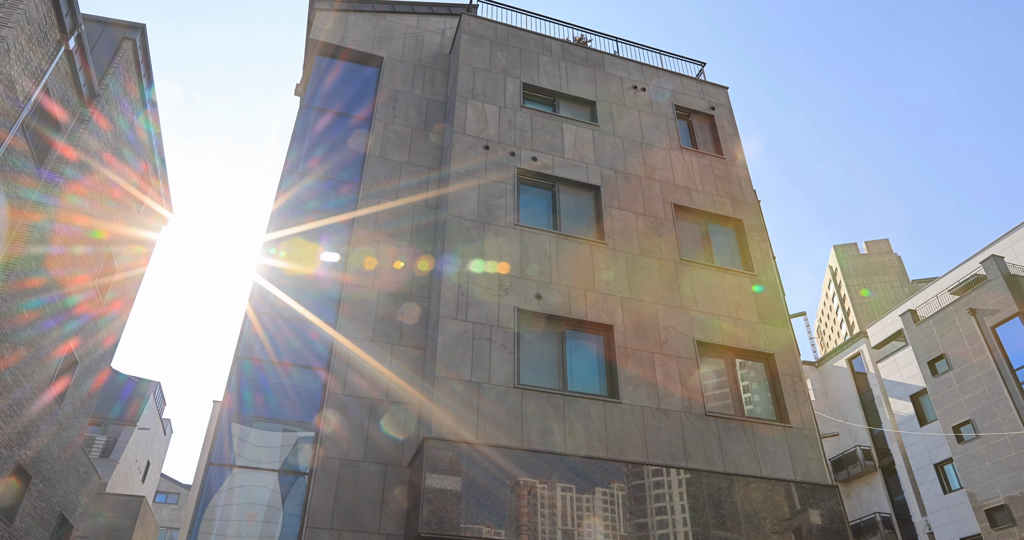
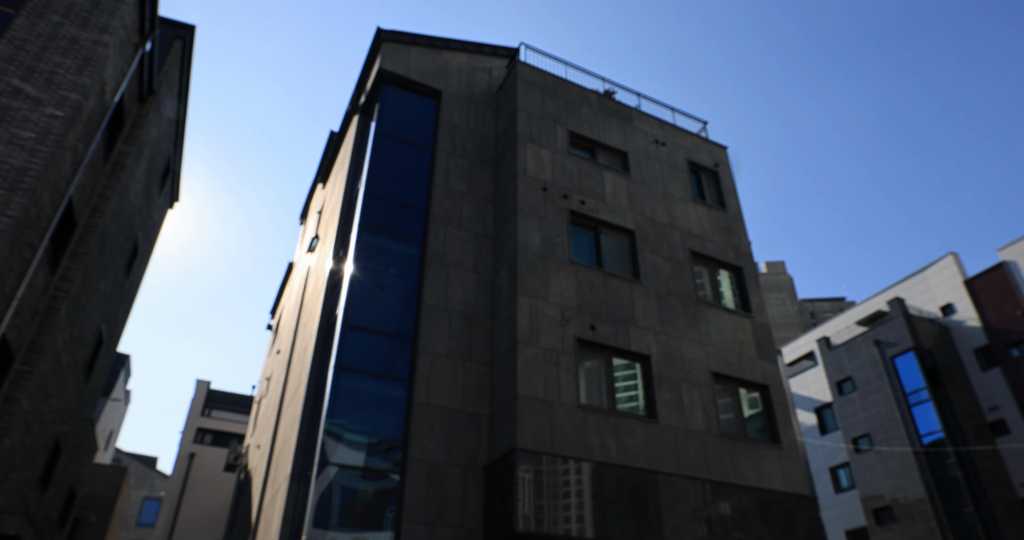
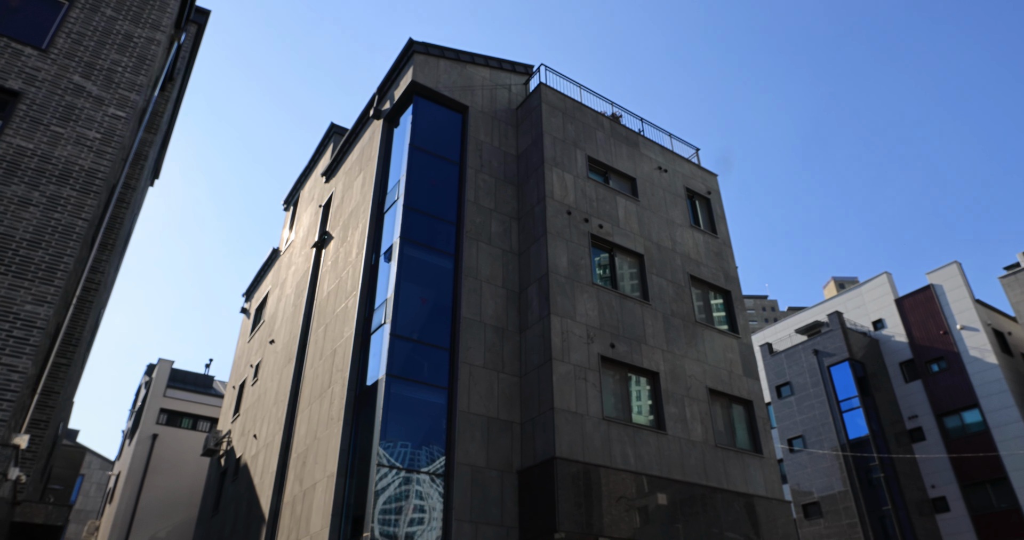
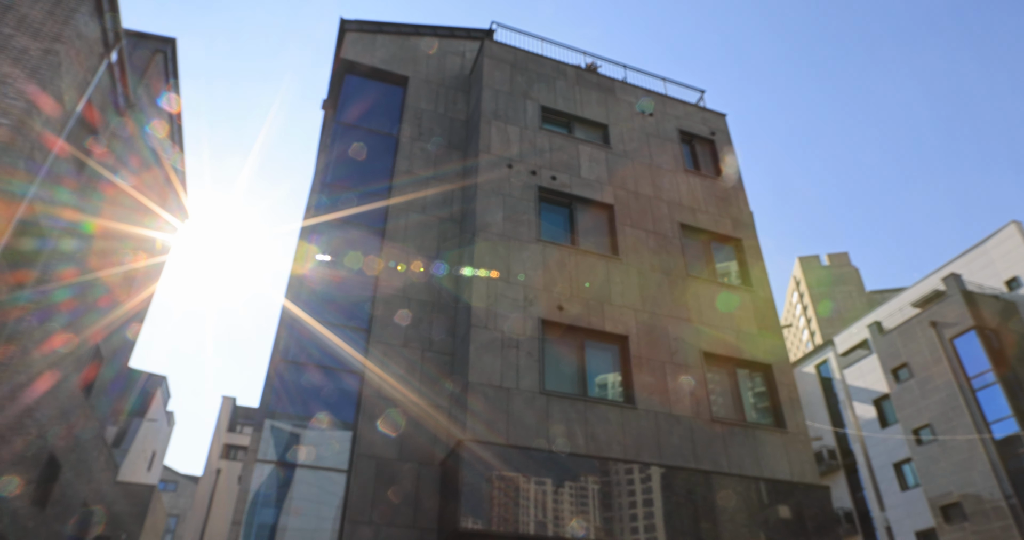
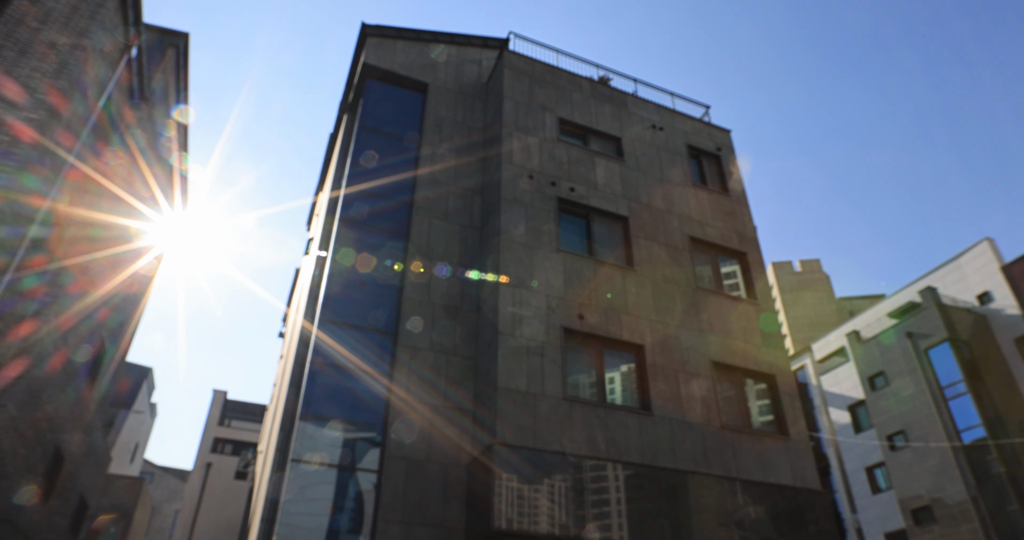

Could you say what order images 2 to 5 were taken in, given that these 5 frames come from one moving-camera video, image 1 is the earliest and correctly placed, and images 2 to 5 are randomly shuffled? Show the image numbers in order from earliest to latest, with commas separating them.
4, 5, 2, 3
